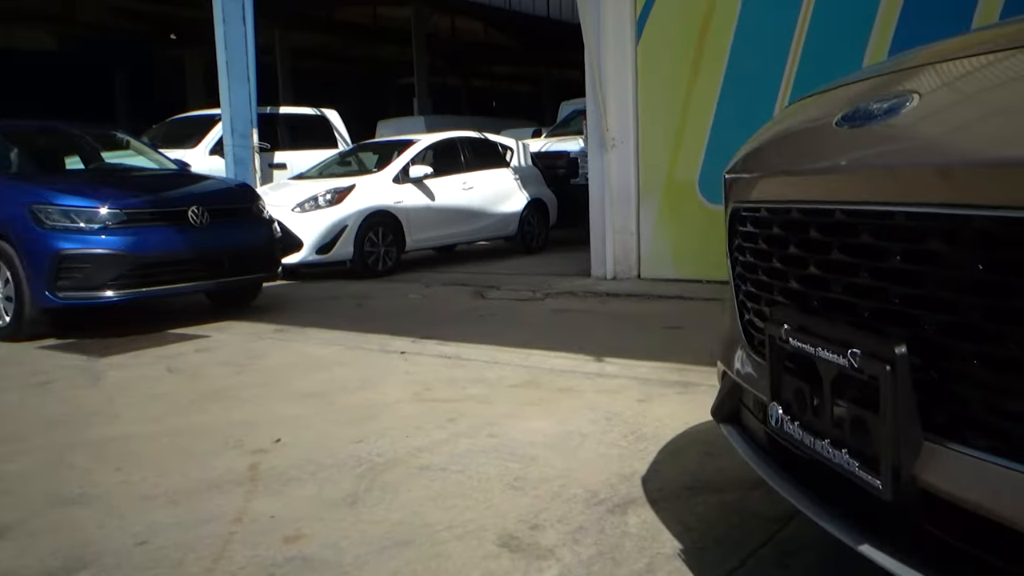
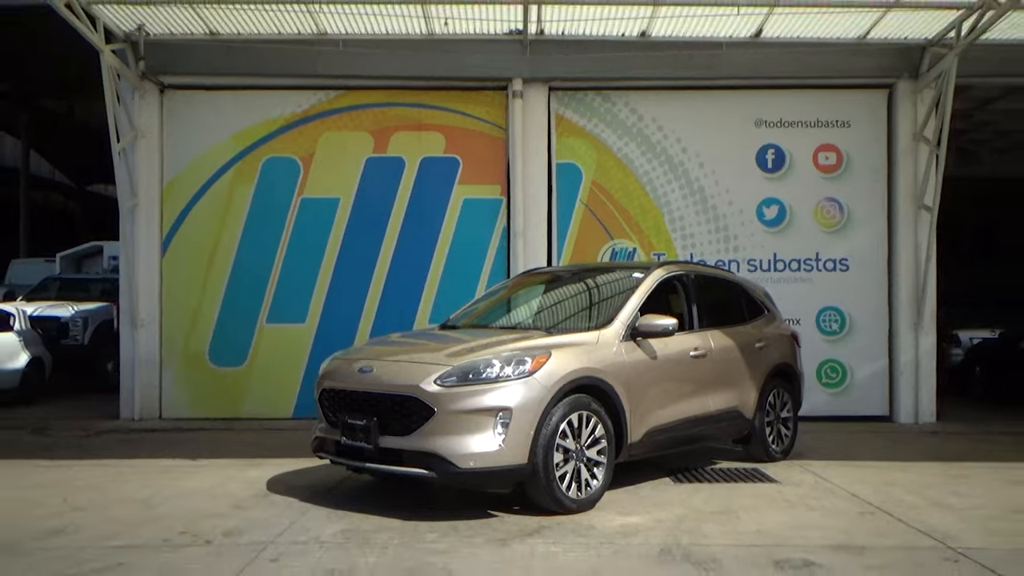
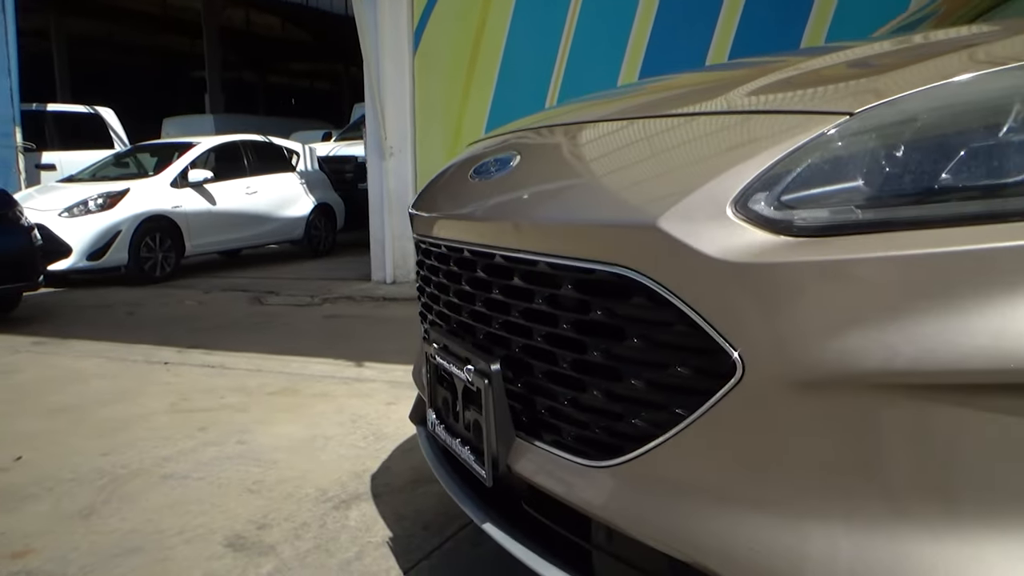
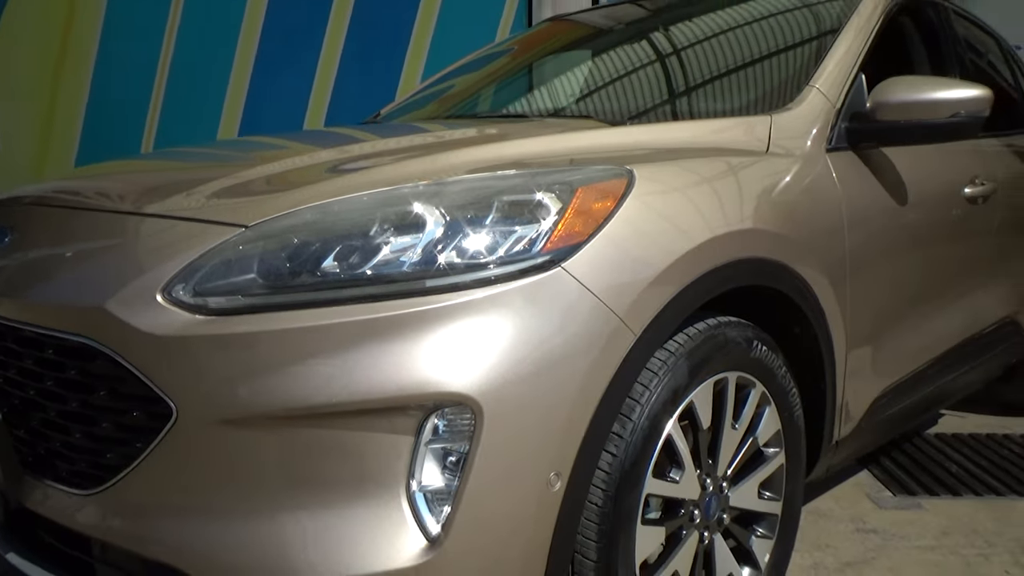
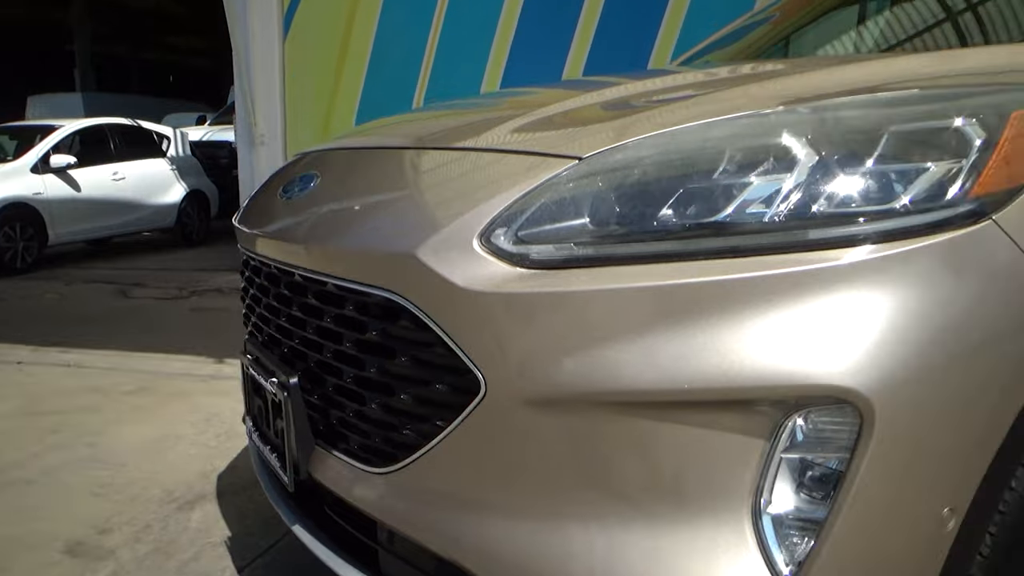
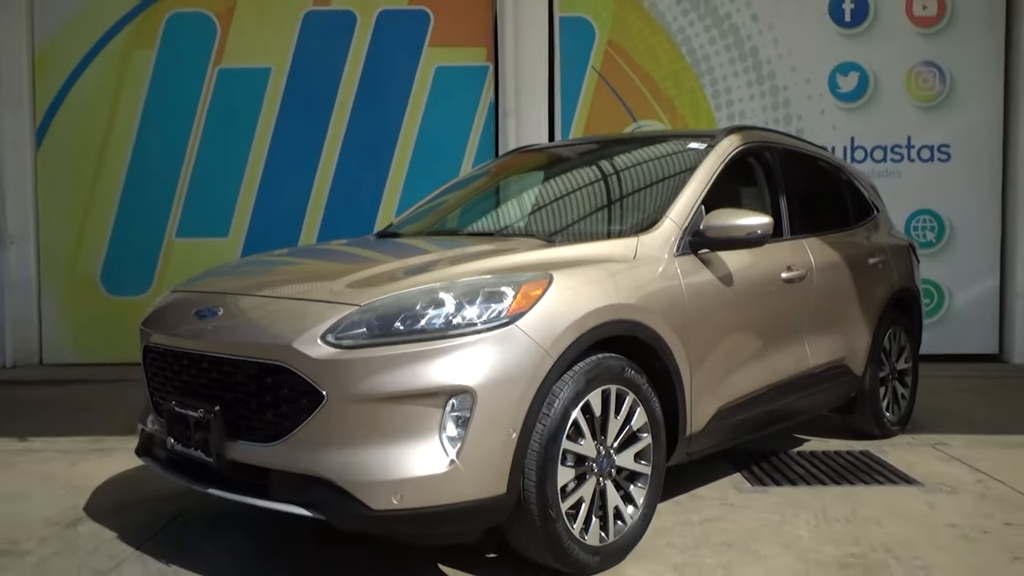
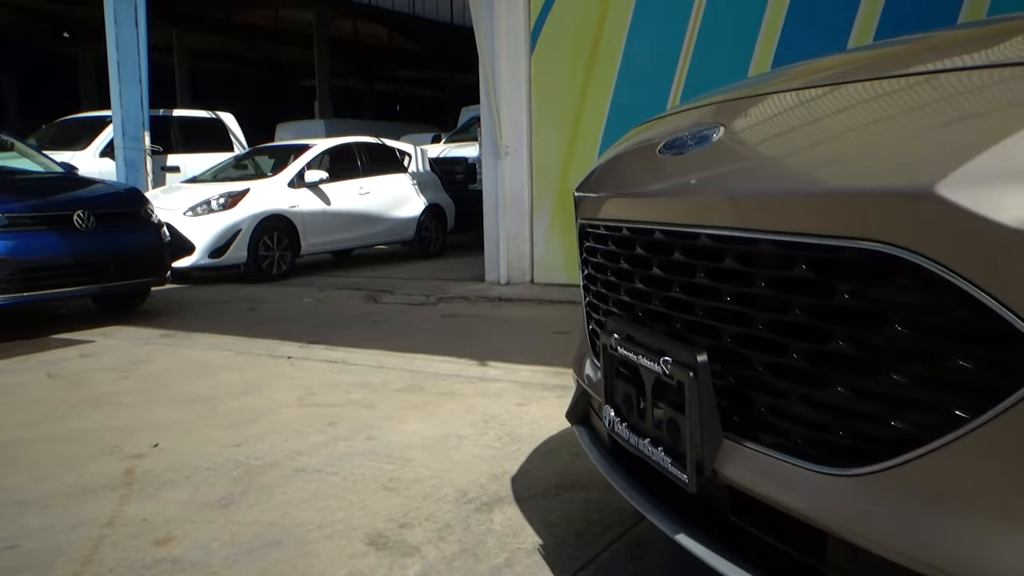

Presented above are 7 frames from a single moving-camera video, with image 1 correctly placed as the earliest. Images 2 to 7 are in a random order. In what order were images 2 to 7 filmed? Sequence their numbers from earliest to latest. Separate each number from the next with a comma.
7, 3, 5, 4, 6, 2
